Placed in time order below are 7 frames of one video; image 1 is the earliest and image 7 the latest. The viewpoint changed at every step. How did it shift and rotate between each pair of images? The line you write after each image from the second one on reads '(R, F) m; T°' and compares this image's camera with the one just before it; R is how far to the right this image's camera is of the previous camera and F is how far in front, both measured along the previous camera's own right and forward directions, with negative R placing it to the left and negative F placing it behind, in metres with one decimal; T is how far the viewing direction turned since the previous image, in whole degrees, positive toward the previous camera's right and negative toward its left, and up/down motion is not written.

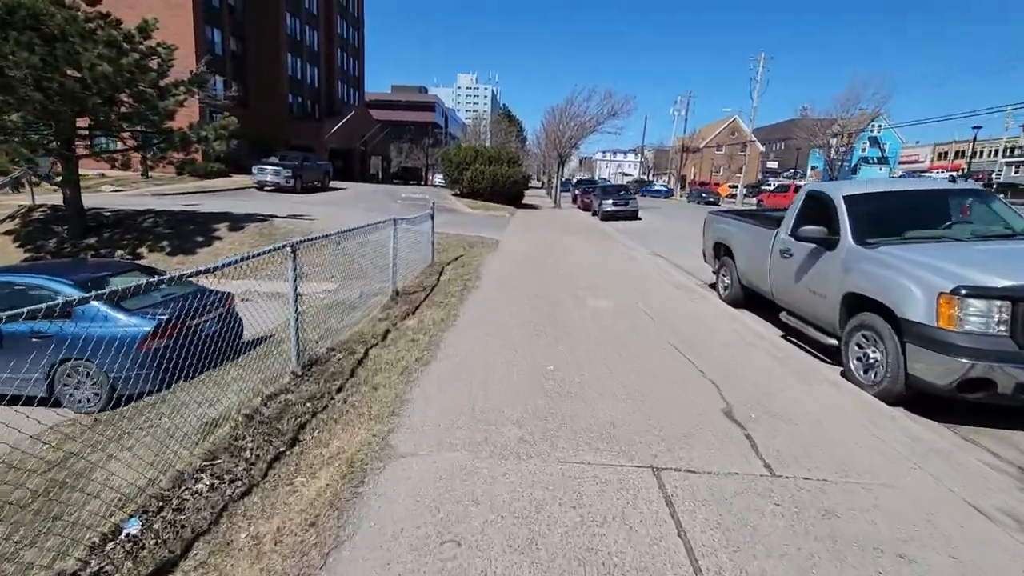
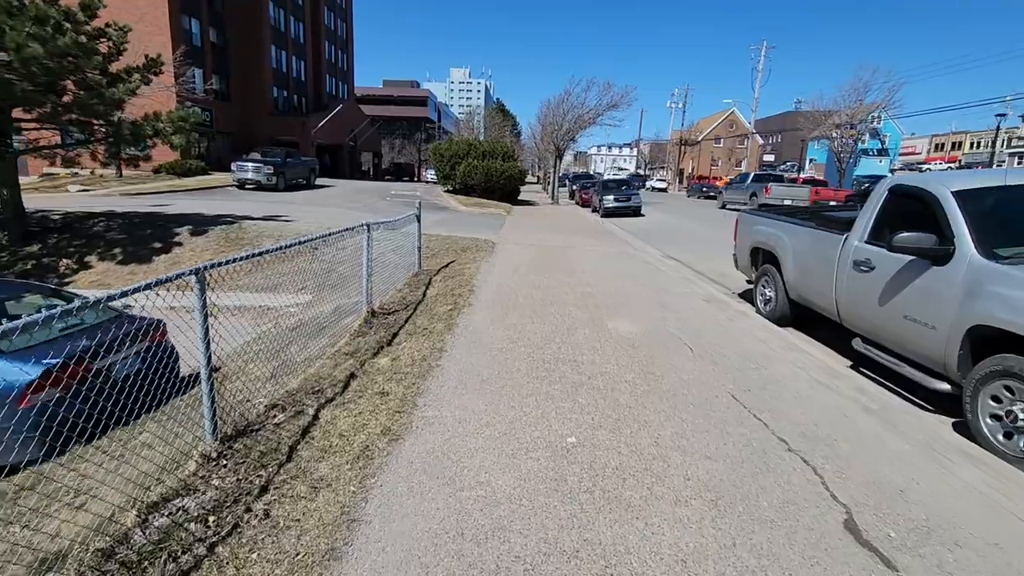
(-0.1, +1.4) m; +1°
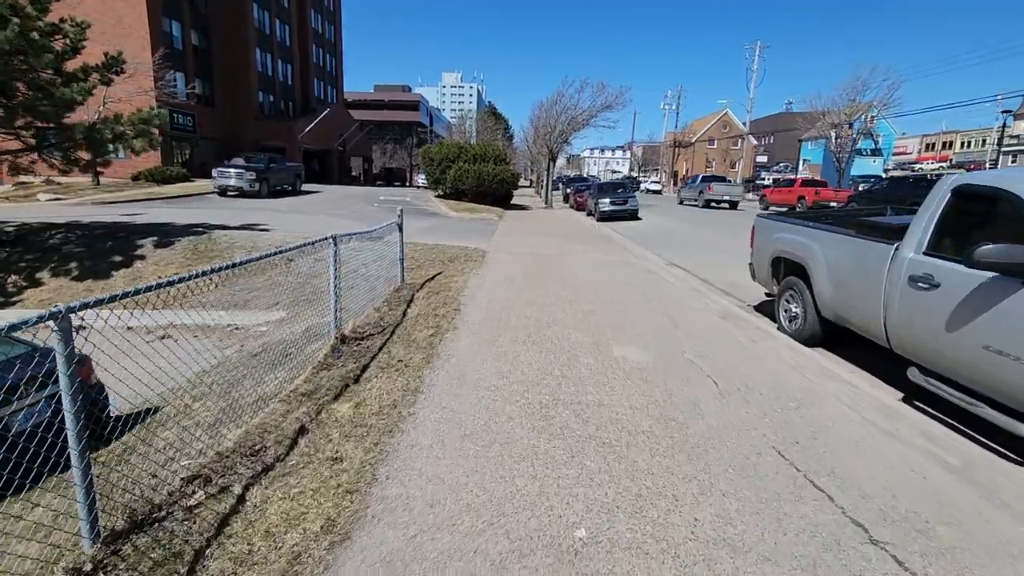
(0.0, +0.8) m; +1°
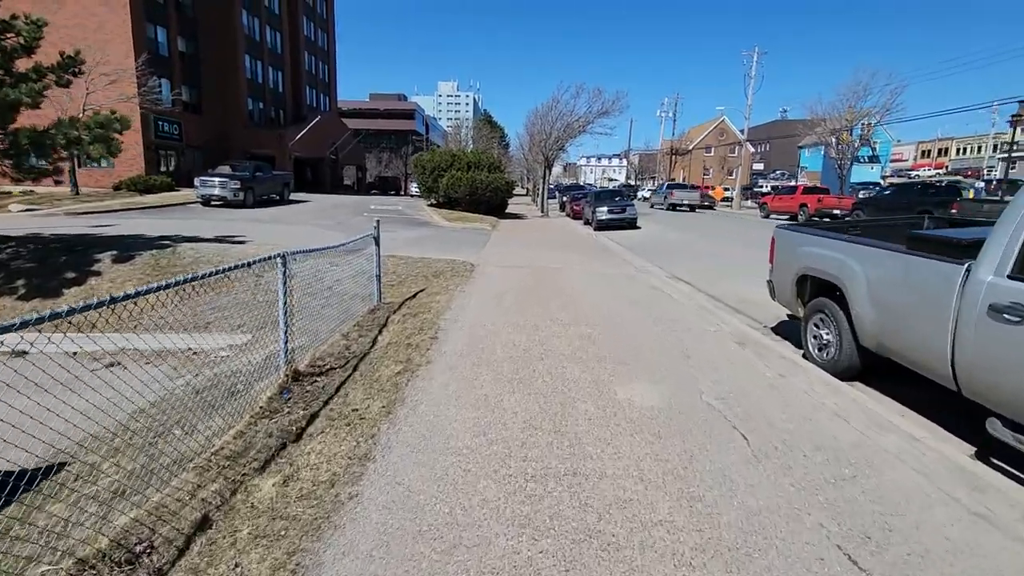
(+0.1, +0.9) m; 0°
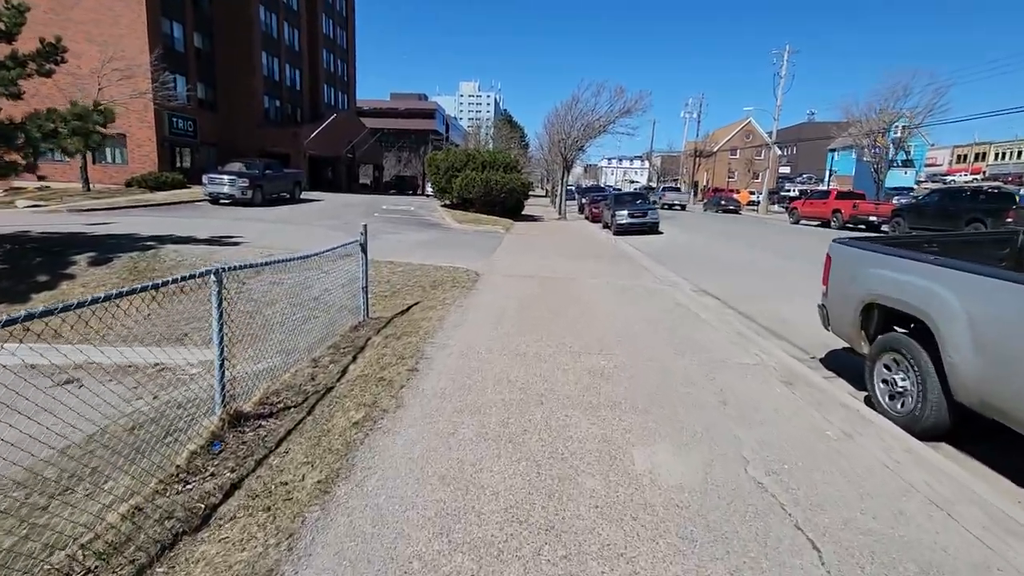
(+0.2, +1.0) m; -2°
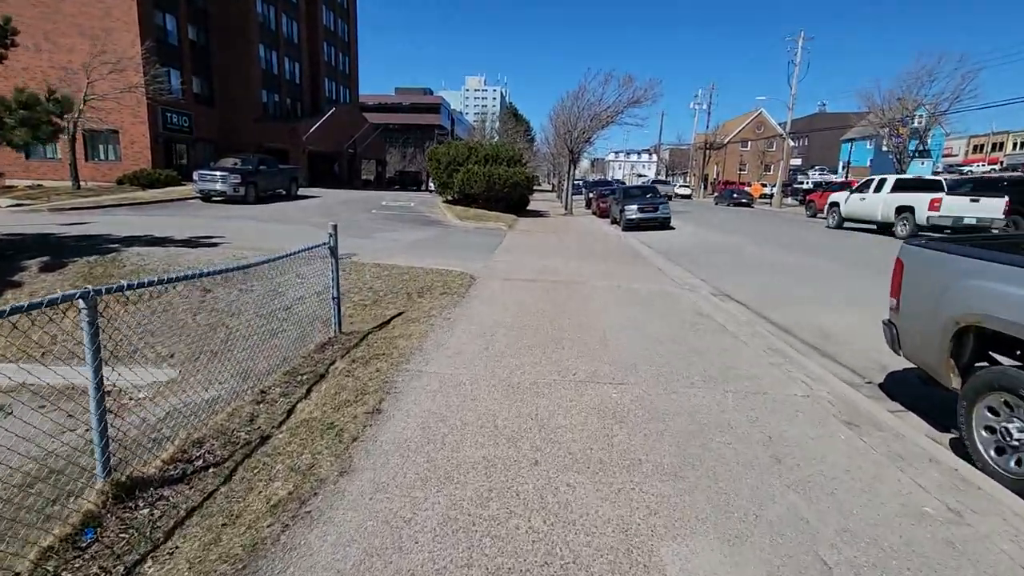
(+0.1, +1.0) m; -1°
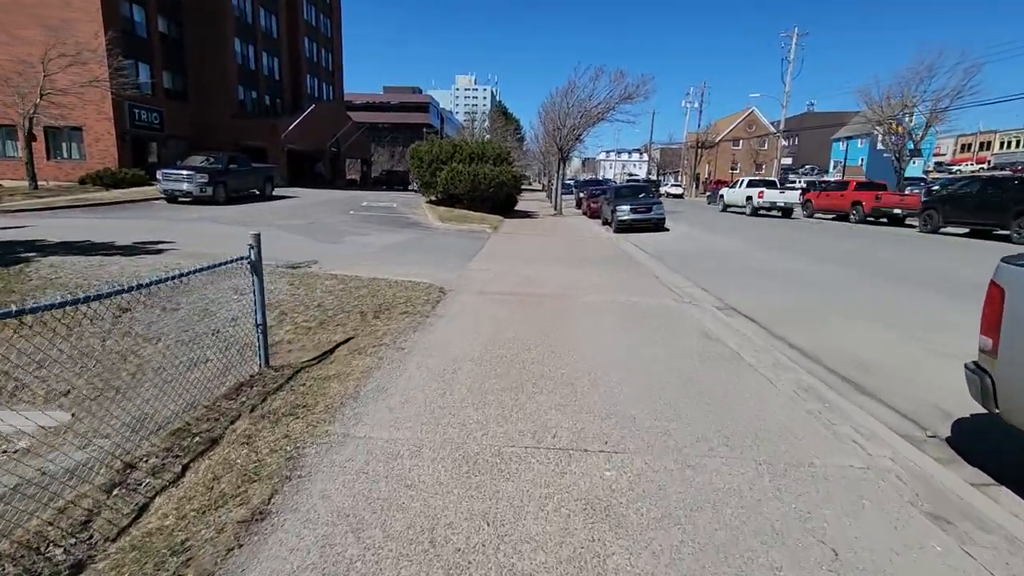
(+0.2, +1.1) m; +1°
